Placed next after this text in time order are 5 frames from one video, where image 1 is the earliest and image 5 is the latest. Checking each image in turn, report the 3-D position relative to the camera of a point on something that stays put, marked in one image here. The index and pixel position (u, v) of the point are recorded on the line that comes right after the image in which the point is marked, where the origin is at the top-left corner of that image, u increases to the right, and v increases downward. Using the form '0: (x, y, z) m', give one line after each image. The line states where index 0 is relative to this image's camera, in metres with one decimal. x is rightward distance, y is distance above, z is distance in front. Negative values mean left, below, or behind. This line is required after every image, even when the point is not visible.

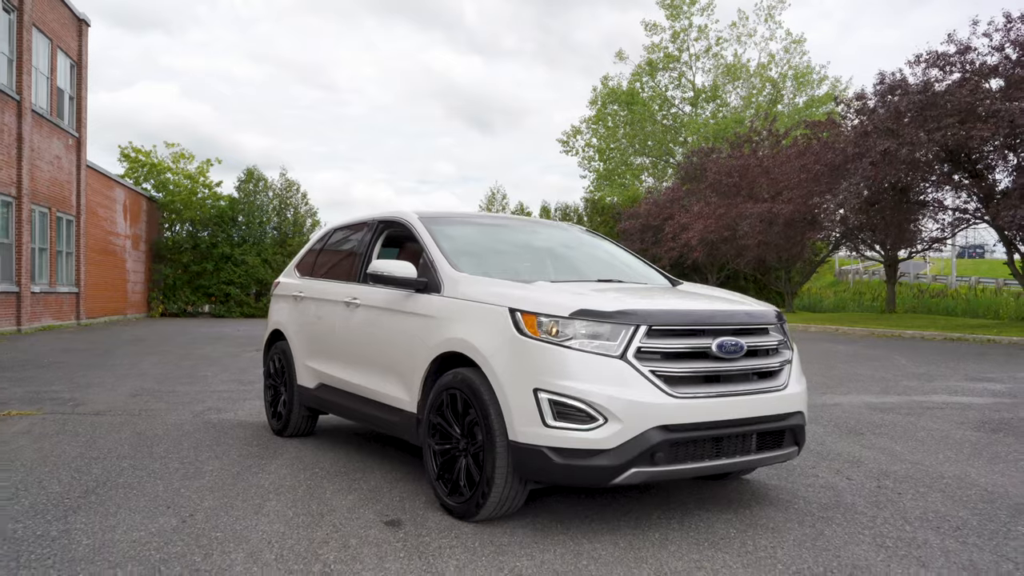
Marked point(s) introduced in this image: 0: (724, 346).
0: (+1.0, -0.3, +3.9) m
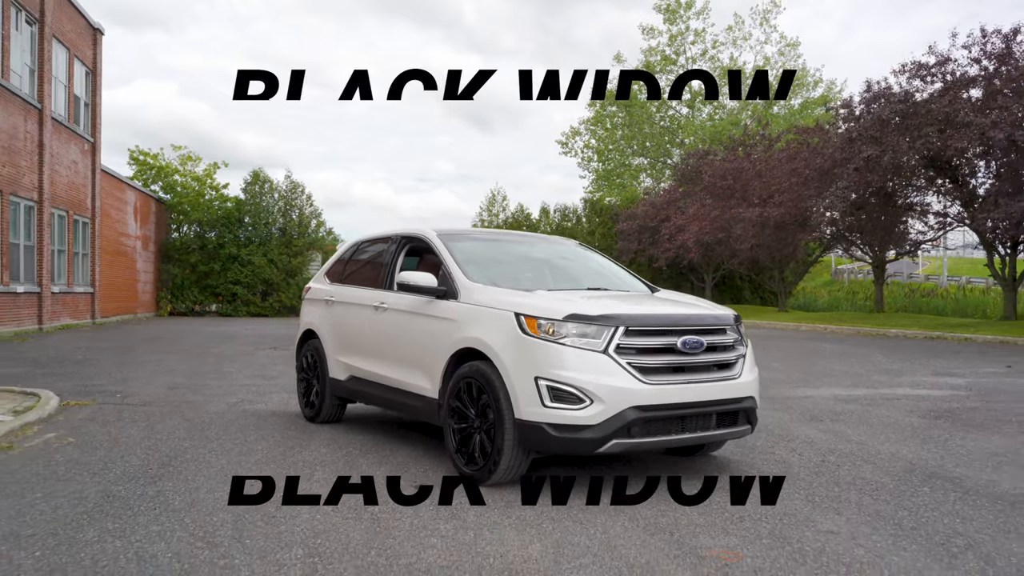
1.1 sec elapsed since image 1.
0: (+1.0, -0.3, +4.8) m
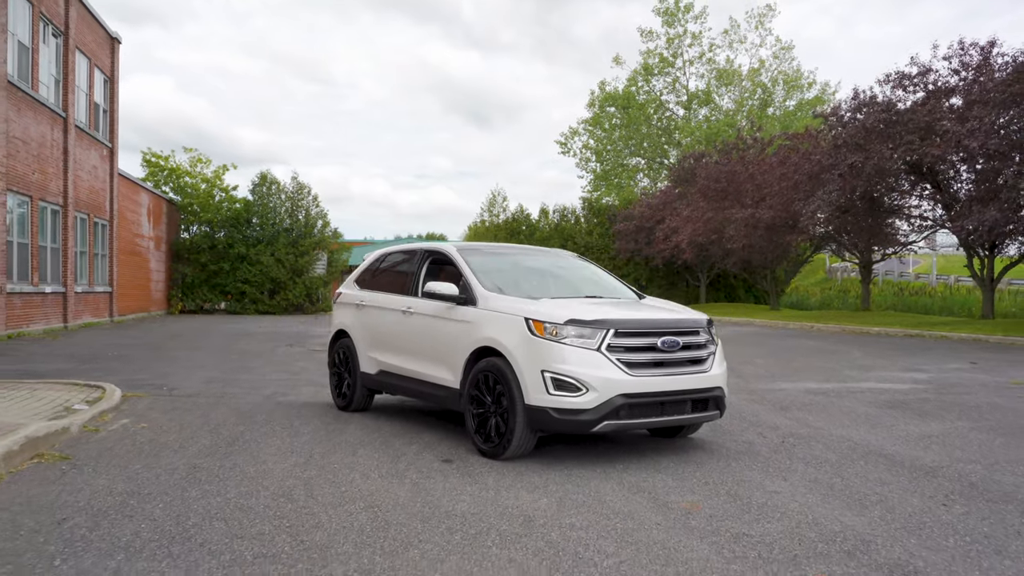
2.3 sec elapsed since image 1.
0: (+1.1, -0.4, +5.9) m
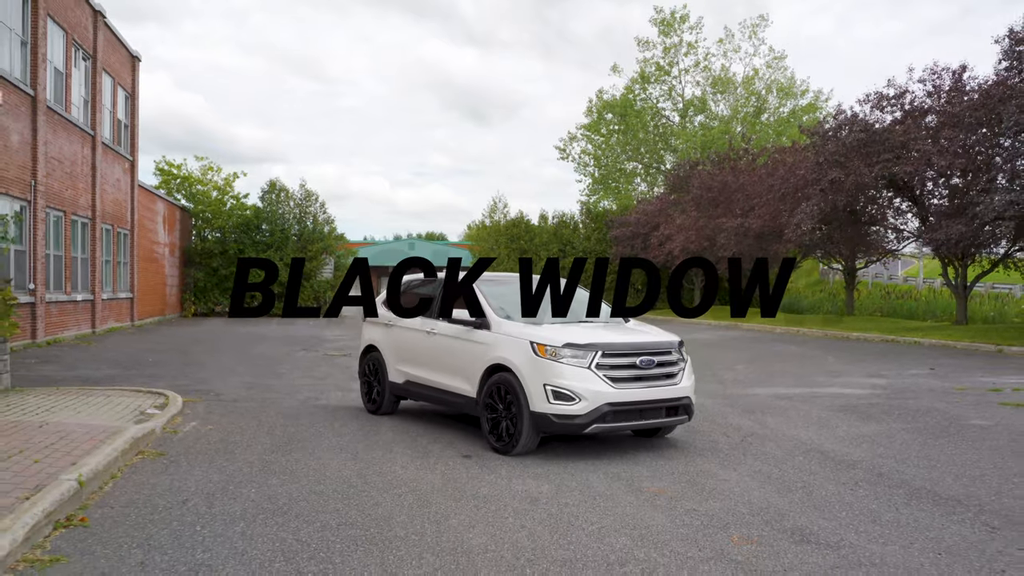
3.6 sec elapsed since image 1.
0: (+1.2, -0.6, +7.4) m
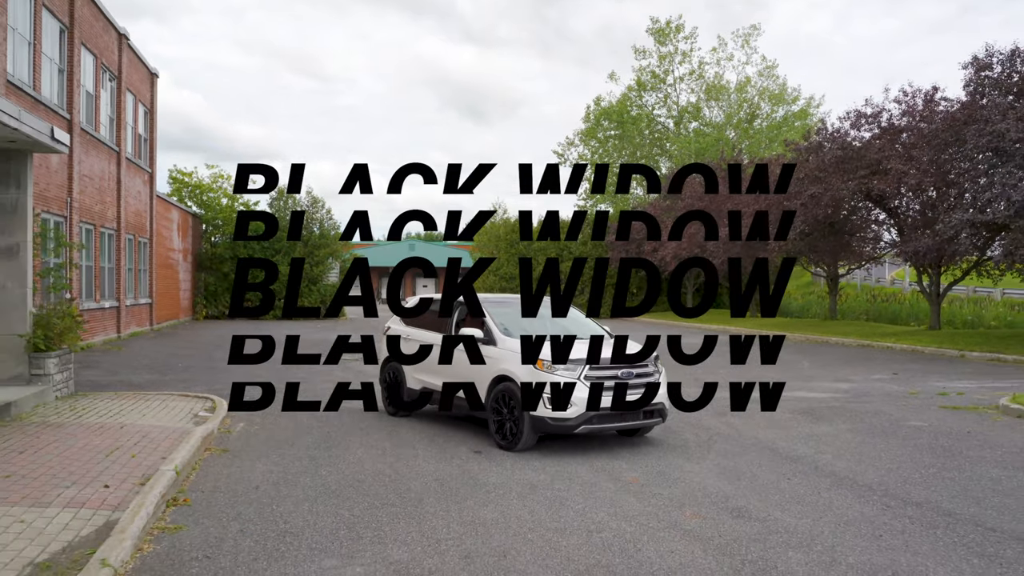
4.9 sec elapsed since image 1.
0: (+1.2, -0.9, +8.9) m
